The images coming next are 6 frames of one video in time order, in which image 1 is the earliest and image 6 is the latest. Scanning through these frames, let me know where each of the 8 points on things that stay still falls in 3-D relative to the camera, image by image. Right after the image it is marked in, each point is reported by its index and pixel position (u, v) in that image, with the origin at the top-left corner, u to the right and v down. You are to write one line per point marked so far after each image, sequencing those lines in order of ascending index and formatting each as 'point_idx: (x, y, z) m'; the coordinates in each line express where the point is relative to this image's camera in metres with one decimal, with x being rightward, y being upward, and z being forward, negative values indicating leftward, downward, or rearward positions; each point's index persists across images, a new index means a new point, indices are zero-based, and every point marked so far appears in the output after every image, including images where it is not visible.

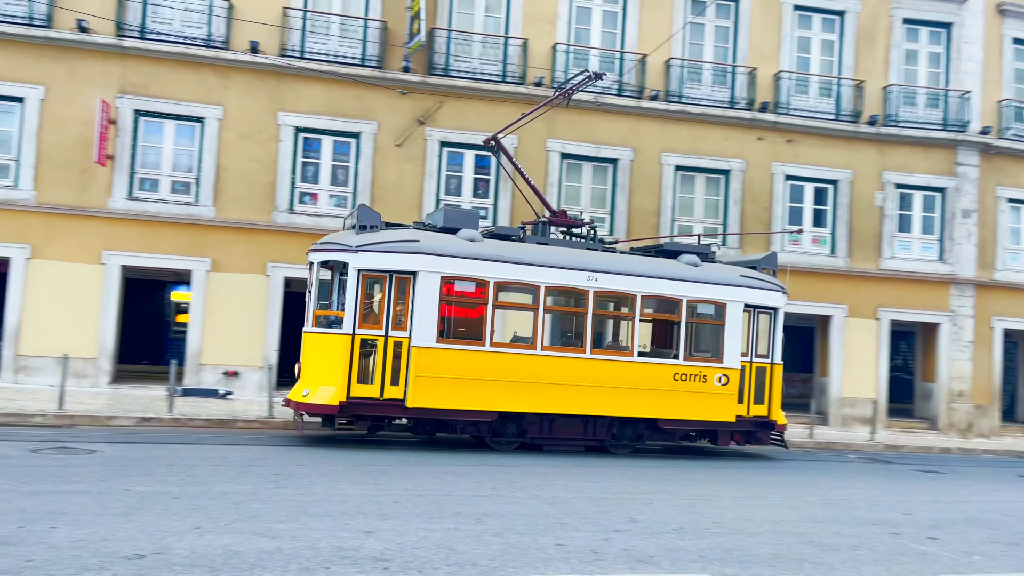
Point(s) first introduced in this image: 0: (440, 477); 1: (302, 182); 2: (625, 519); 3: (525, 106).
0: (-0.8, -2.2, +9.5) m
1: (-4.3, +2.1, +16.6) m
2: (+1.1, -2.2, +7.7) m
3: (+0.3, +3.9, +17.4) m
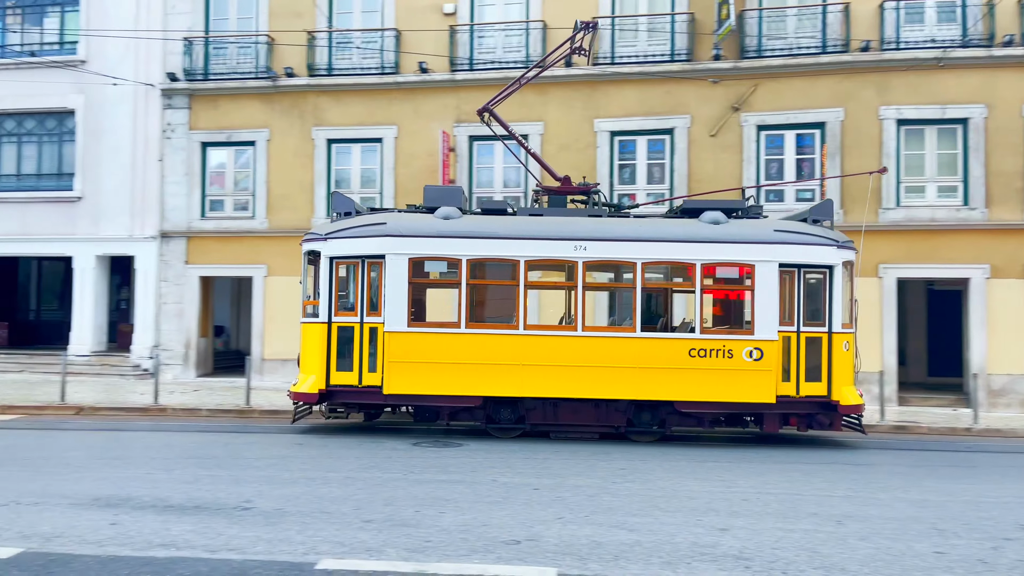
0: (+3.1, -2.1, +9.1) m
1: (+2.3, +2.2, +17.0) m
2: (+4.2, -2.0, +6.8) m
3: (+6.7, +4.2, +16.0) m
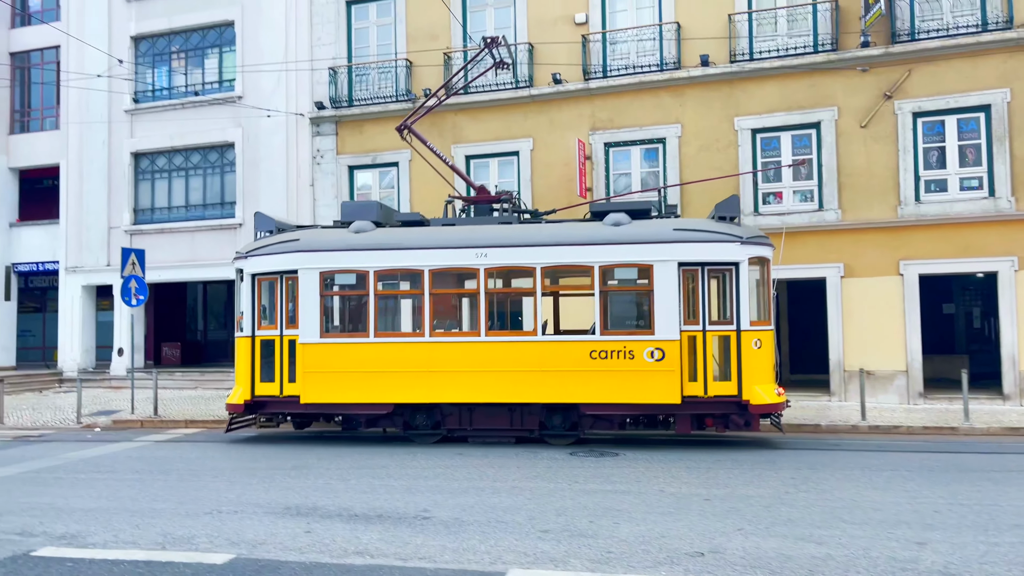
0: (+4.9, -2.1, +8.5) m
1: (+5.1, +2.1, +16.4) m
2: (+5.6, -1.9, +6.0) m
3: (+9.2, +4.3, +14.9) m
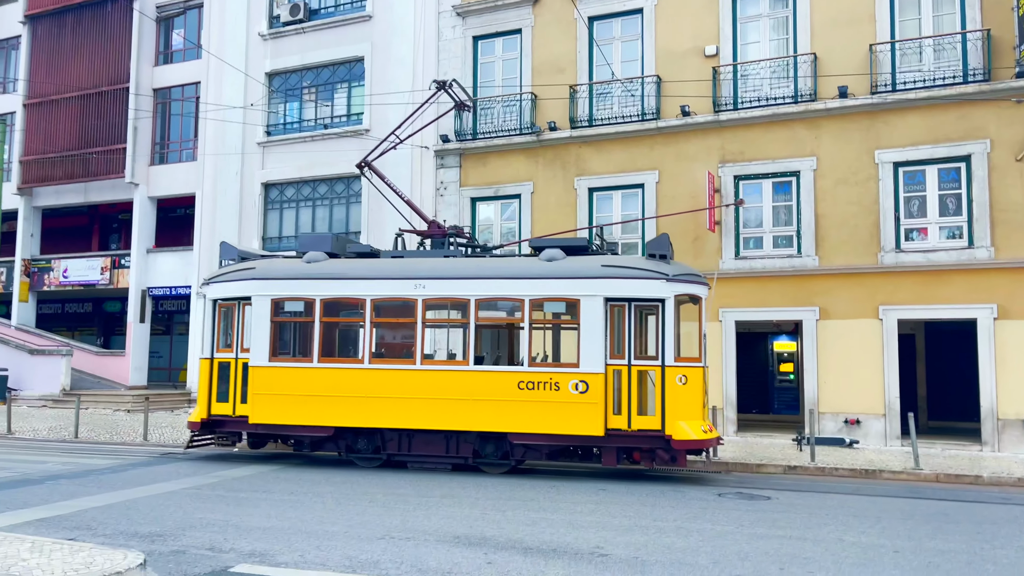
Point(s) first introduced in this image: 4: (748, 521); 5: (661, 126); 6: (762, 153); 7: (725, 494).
0: (+6.5, -2.5, +7.7) m
1: (+7.6, +1.3, +15.7) m
2: (+7.0, -2.2, +5.1) m
3: (+11.6, +3.5, +13.8) m
4: (+2.5, -2.4, +8.5) m
5: (+3.2, +3.5, +17.6) m
6: (+5.2, +2.8, +16.9) m
7: (+2.7, -2.7, +10.6) m
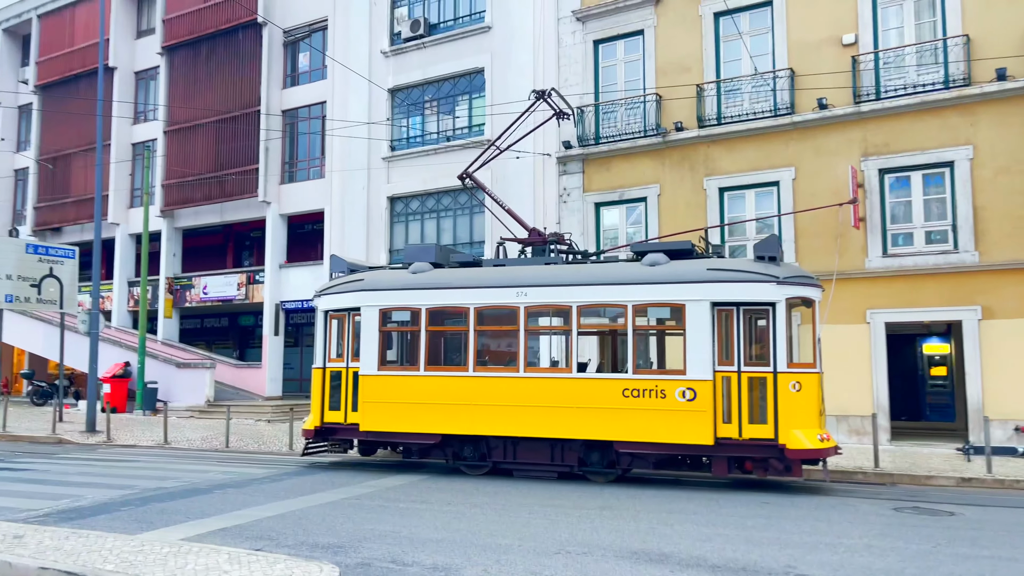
0: (+8.0, -2.3, +6.5) m
1: (+10.1, +1.4, +14.4) m
2: (+8.2, -2.1, +4.0) m
3: (+13.8, +3.7, +12.0) m
4: (+4.2, -2.4, +7.9) m
5: (+5.9, +3.4, +16.9) m
6: (+7.8, +2.8, +15.9) m
7: (+4.7, -2.7, +9.9) m
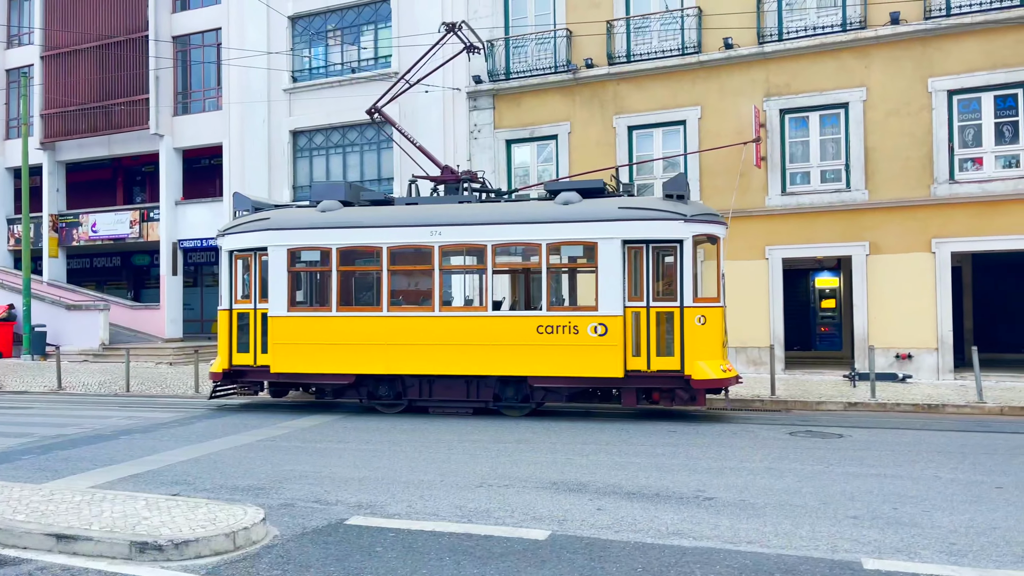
0: (+7.3, -1.8, +7.6) m
1: (+8.5, +2.6, +15.3) m
2: (+7.8, -1.7, +5.0) m
3: (+12.4, +4.8, +13.2) m
4: (+3.4, -1.8, +8.5) m
5: (+4.0, +4.8, +17.1) m
6: (+6.0, +4.1, +16.4) m
7: (+3.7, -1.9, +10.5) m
